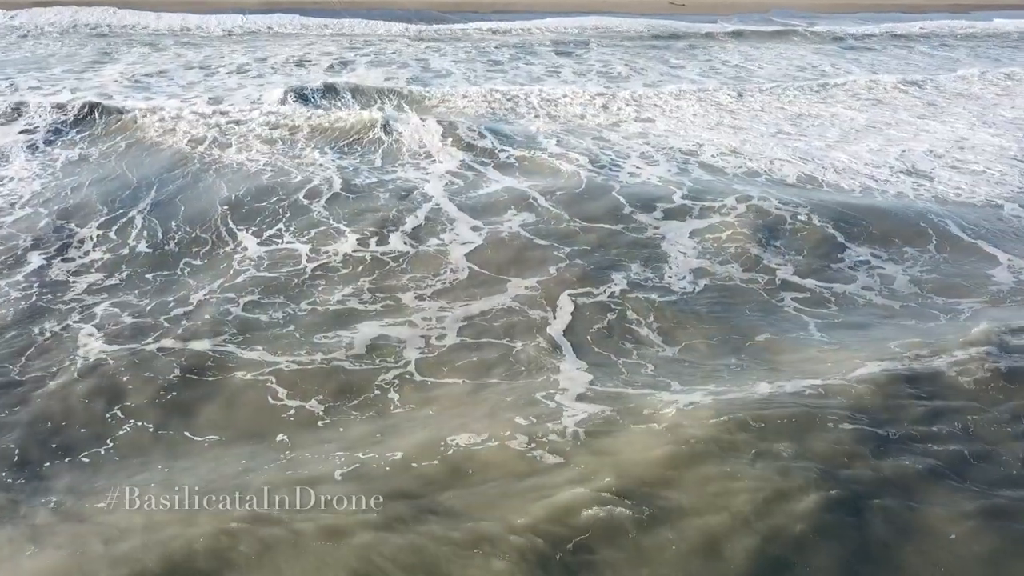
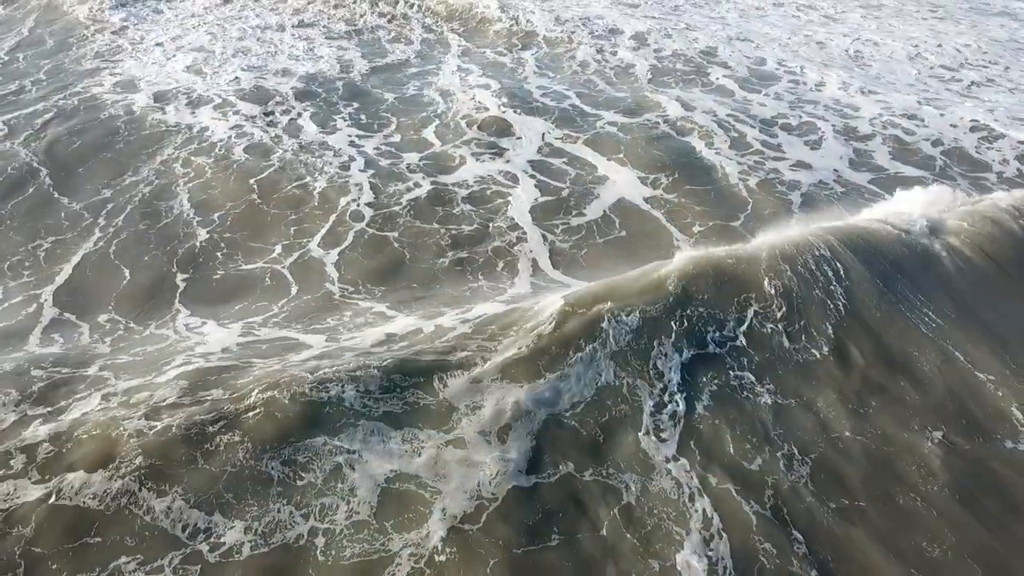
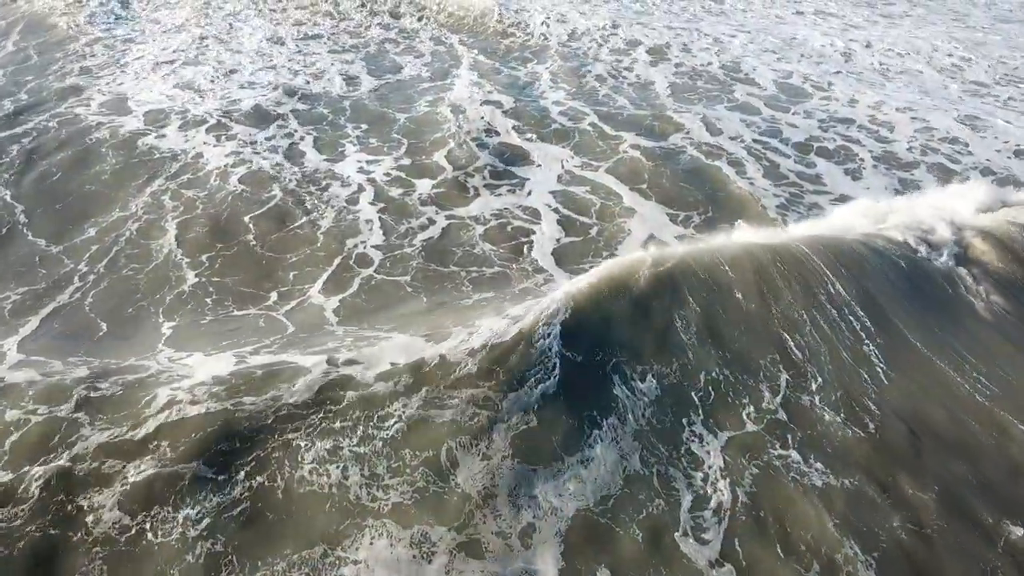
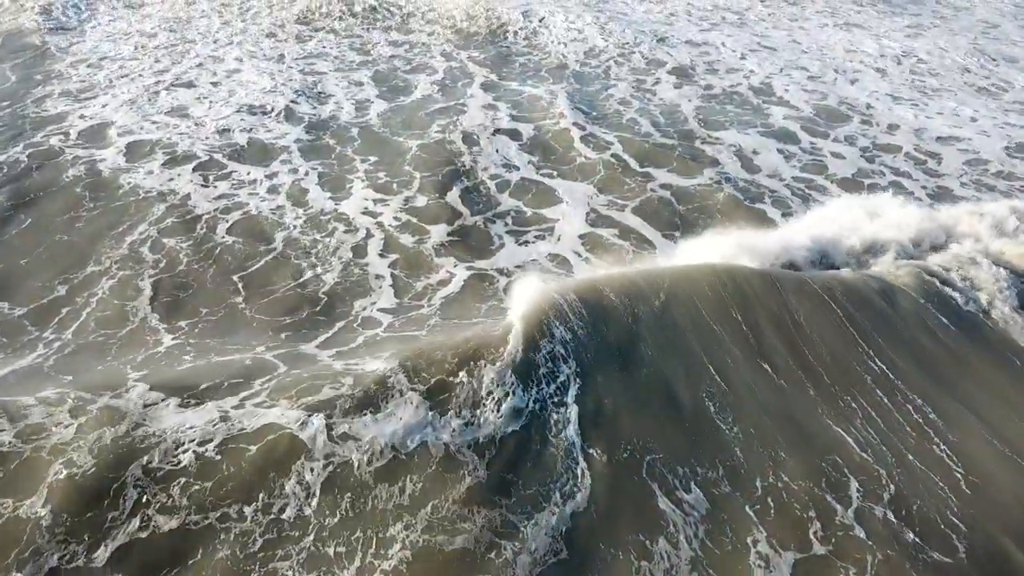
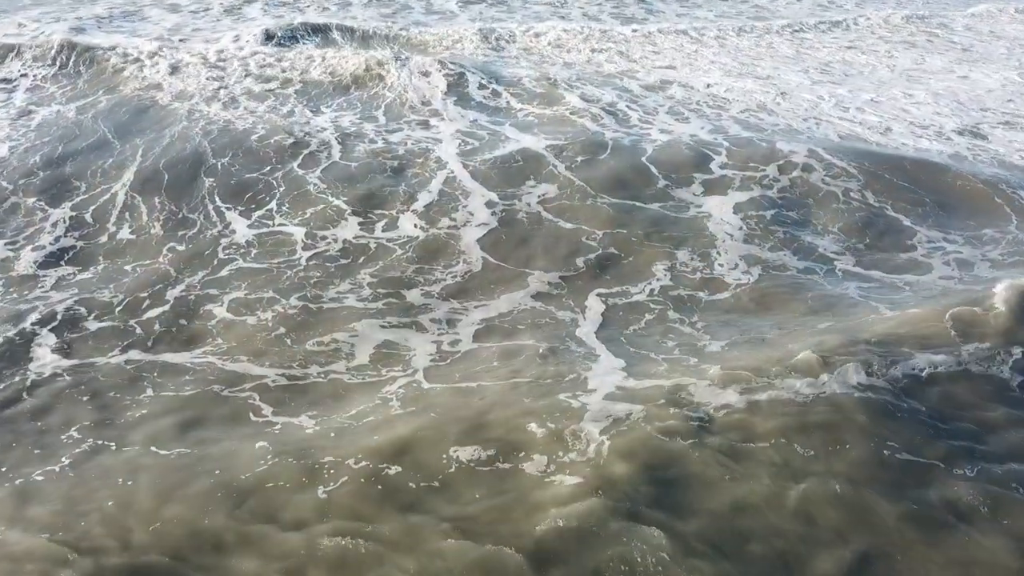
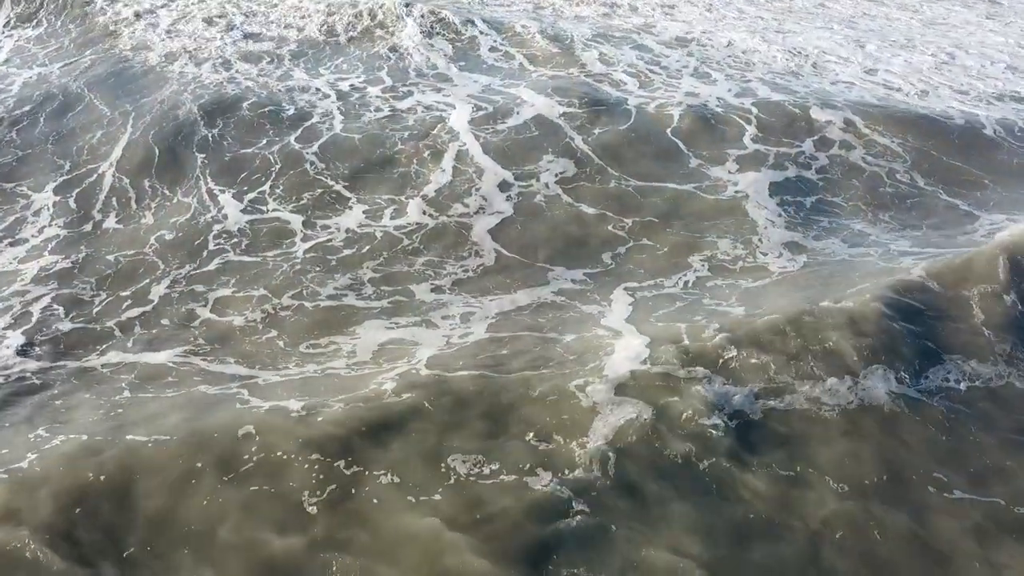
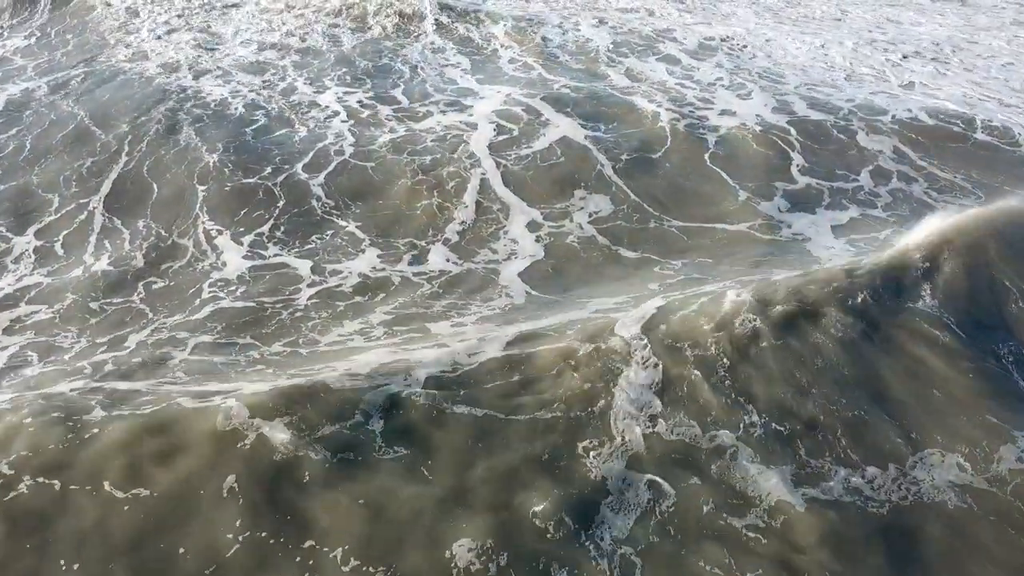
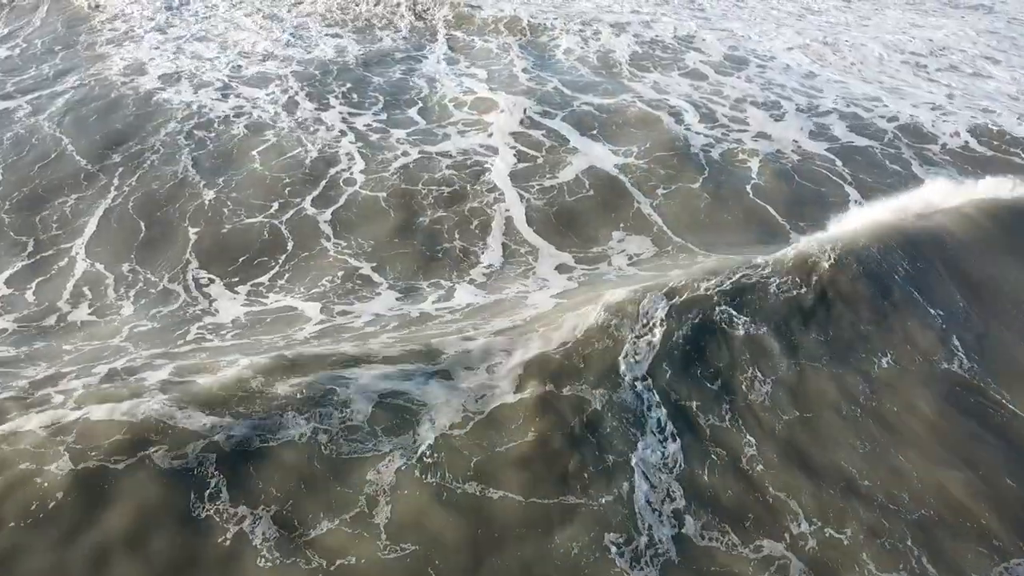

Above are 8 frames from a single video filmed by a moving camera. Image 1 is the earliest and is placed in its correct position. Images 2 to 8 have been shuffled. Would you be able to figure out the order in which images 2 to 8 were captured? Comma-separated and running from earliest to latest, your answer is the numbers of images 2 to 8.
5, 6, 7, 8, 2, 3, 4
